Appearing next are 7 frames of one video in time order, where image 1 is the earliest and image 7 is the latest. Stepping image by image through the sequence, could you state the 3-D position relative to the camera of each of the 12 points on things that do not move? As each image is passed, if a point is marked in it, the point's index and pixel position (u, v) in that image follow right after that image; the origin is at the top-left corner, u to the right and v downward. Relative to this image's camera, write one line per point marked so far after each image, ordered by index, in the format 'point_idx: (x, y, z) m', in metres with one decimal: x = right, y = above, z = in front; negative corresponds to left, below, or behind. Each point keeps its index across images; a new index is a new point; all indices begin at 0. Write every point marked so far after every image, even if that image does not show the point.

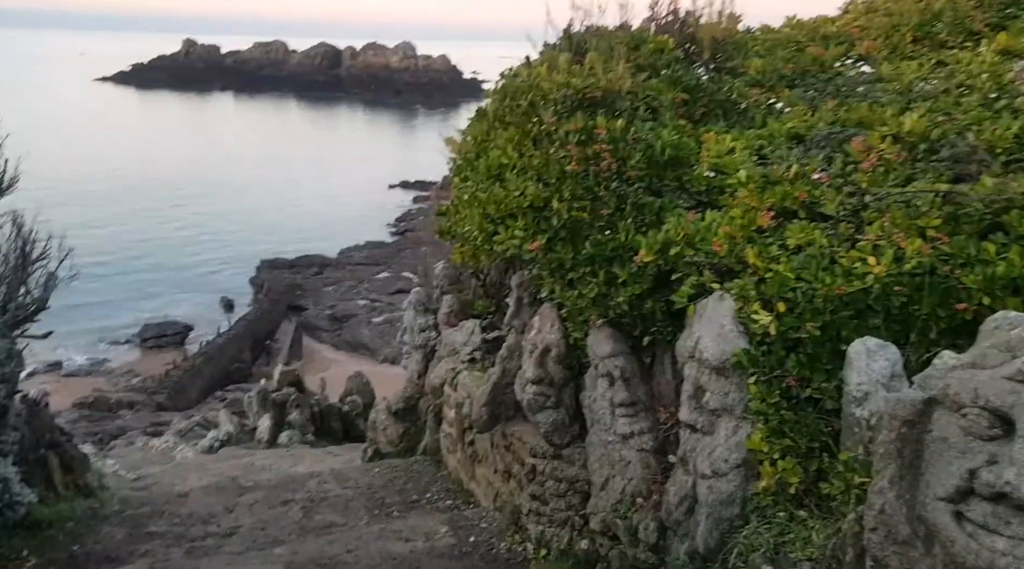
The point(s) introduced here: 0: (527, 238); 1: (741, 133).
0: (+0.1, +0.3, +6.6) m
1: (+1.7, +1.1, +6.6) m
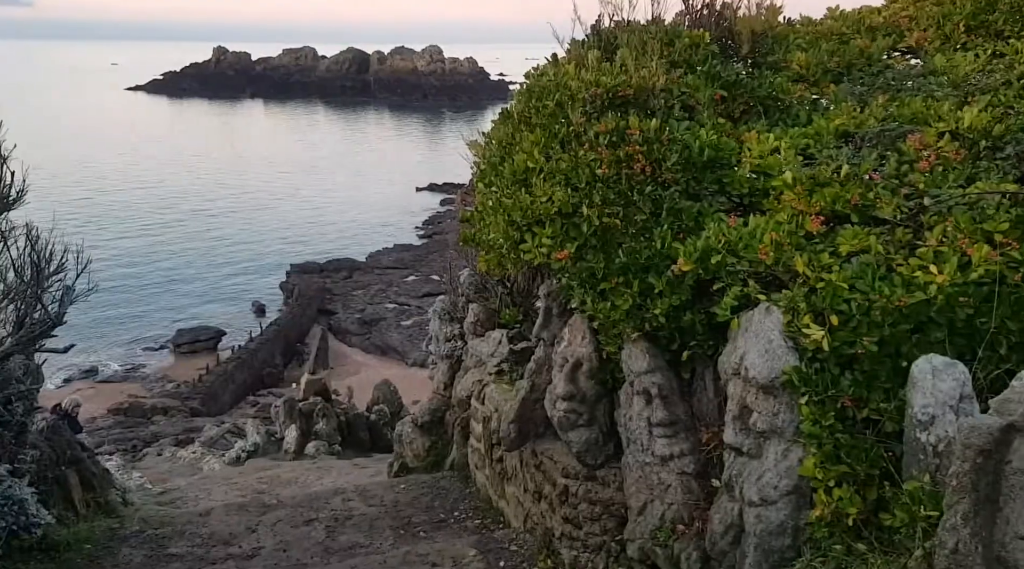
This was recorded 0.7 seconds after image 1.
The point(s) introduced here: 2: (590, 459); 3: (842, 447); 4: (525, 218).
0: (+0.3, +0.3, +6.2) m
1: (+1.9, +1.0, +6.2) m
2: (+0.6, -1.3, +6.7) m
3: (+1.7, -0.8, +4.7) m
4: (+0.1, +0.5, +6.5) m
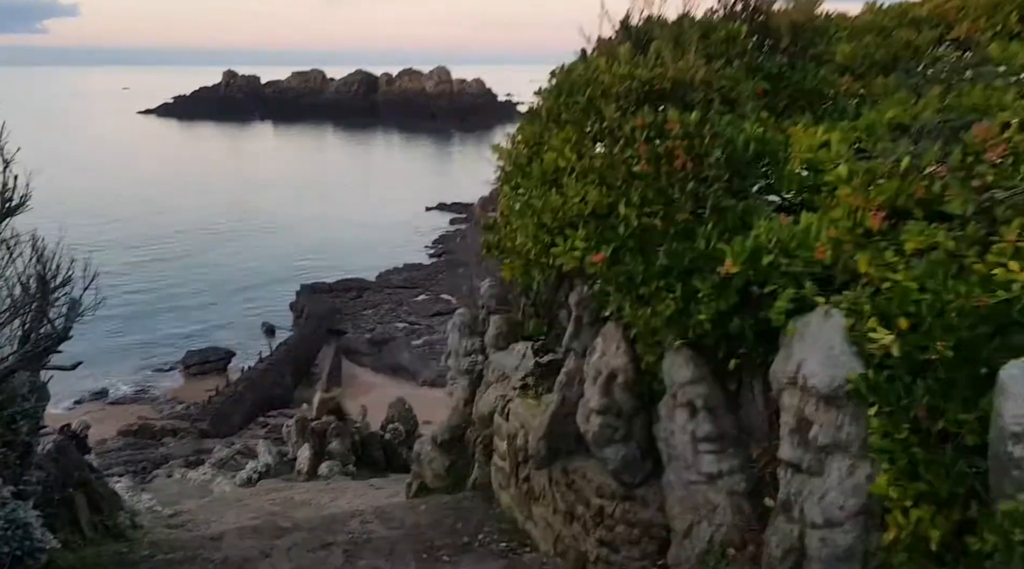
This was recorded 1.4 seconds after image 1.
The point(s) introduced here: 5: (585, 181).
0: (+0.5, +0.2, +5.8) m
1: (+2.1, +1.0, +5.8) m
2: (+0.8, -1.3, +6.3) m
3: (+1.9, -0.8, +4.3) m
4: (+0.3, +0.4, +6.1) m
5: (+0.5, +0.7, +5.9) m
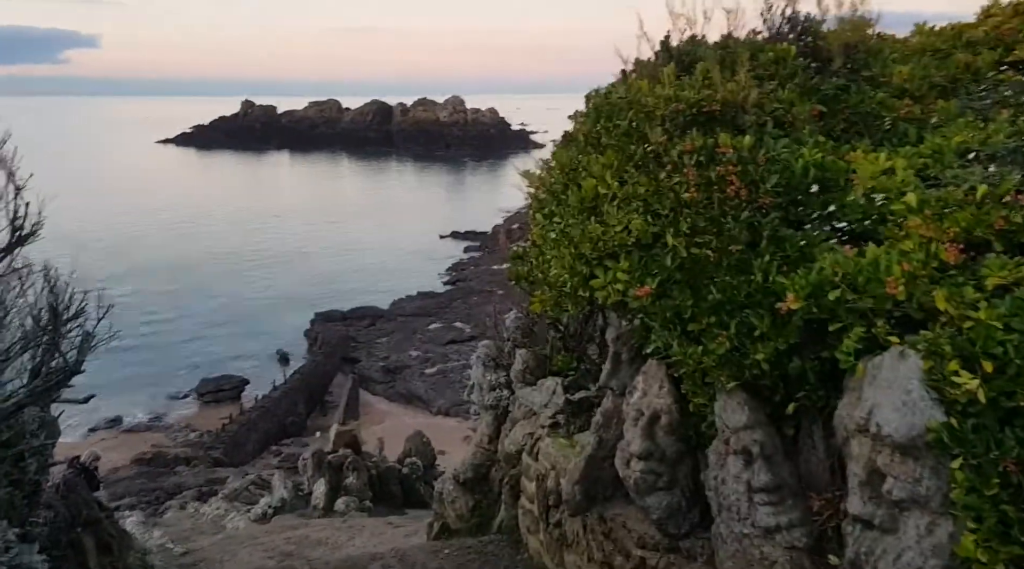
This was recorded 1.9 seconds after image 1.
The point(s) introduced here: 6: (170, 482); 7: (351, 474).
0: (+0.7, 0.0, +5.5) m
1: (+2.3, +0.8, +5.4) m
2: (+1.0, -1.6, +5.8) m
3: (+2.1, -1.0, +3.8) m
4: (+0.5, +0.2, +5.7) m
5: (+0.7, +0.5, +5.5) m
6: (-7.5, -4.3, +19.8) m
7: (-2.7, -3.2, +15.0) m
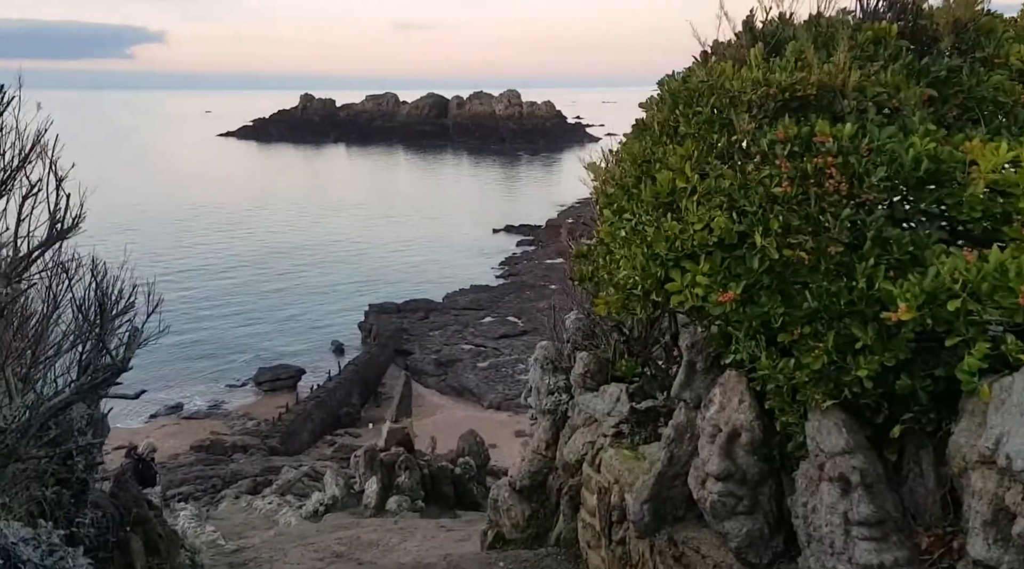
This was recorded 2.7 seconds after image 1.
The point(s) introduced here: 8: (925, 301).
0: (+1.1, 0.0, +4.9) m
1: (+2.7, +0.8, +4.8) m
2: (+1.4, -1.6, +5.3) m
3: (+2.4, -1.1, +3.2) m
4: (+0.9, +0.2, +5.2) m
5: (+1.1, +0.4, +5.0) m
6: (-6.3, -4.2, +19.7) m
7: (-1.8, -3.1, +14.6) m
8: (+1.9, -0.1, +4.0) m
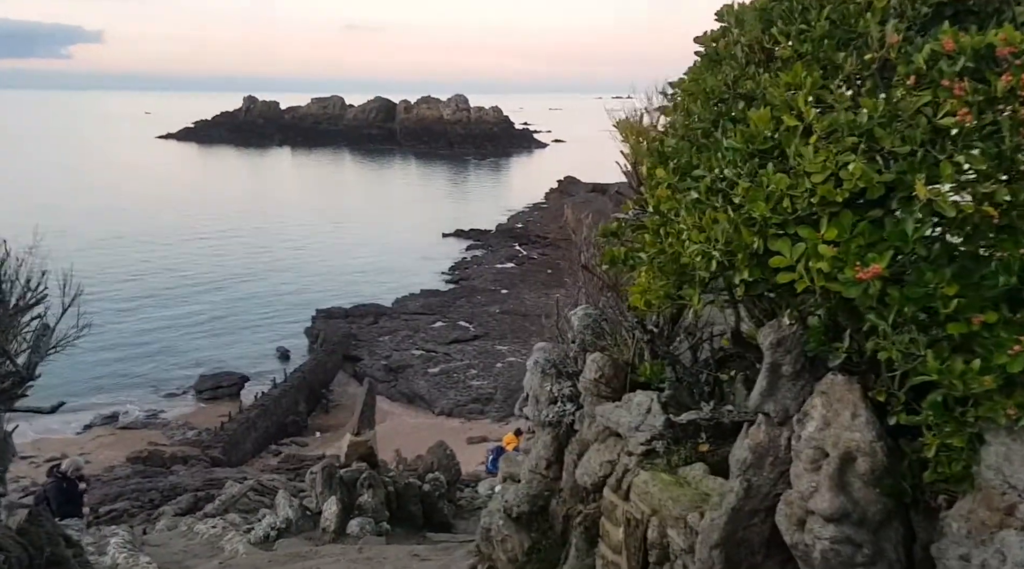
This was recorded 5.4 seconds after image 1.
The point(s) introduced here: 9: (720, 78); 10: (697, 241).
0: (+1.3, +0.1, +3.6) m
1: (+2.9, +0.9, +3.5) m
2: (+1.6, -1.5, +3.9) m
3: (+2.7, -0.9, +1.9) m
4: (+1.1, +0.3, +3.9) m
5: (+1.3, +0.6, +3.6) m
6: (-7.0, -4.2, +17.9) m
7: (-2.1, -3.0, +13.1) m
8: (+2.1, 0.0, +2.7) m
9: (+1.1, +1.0, +4.5) m
10: (+0.9, +0.2, +4.4) m
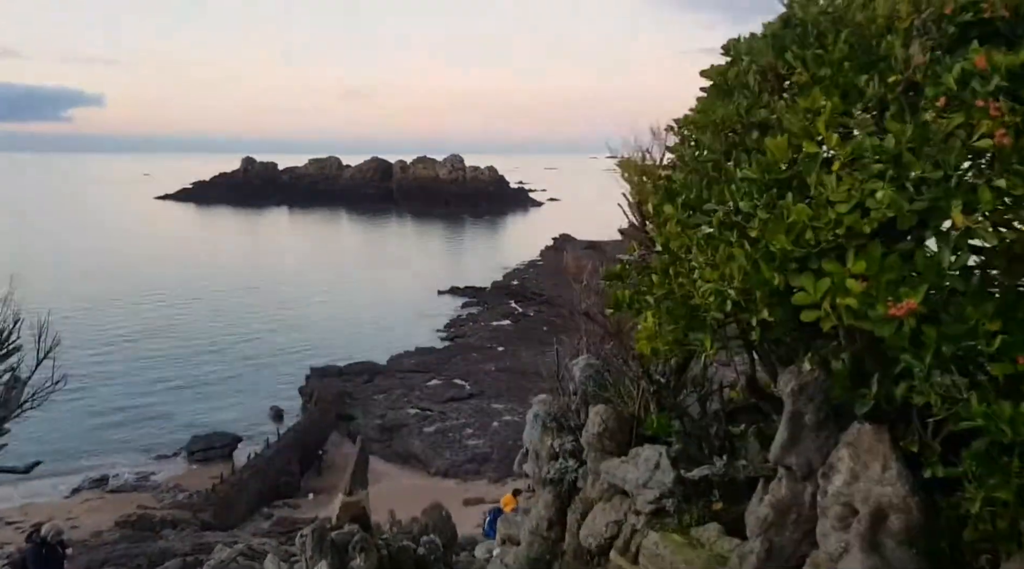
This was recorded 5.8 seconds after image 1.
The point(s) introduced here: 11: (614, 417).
0: (+1.3, 0.0, +3.3) m
1: (+2.9, +0.8, +3.3) m
2: (+1.6, -1.6, +3.5) m
3: (+2.7, -1.0, +1.6) m
4: (+1.1, +0.1, +3.6) m
5: (+1.3, +0.4, +3.4) m
6: (-7.0, -5.3, +17.3) m
7: (-2.1, -3.8, +12.5) m
8: (+2.1, 0.0, +2.5) m
9: (+1.1, +0.8, +4.3) m
10: (+0.9, 0.0, +4.1) m
11: (+0.8, -1.0, +6.8) m
